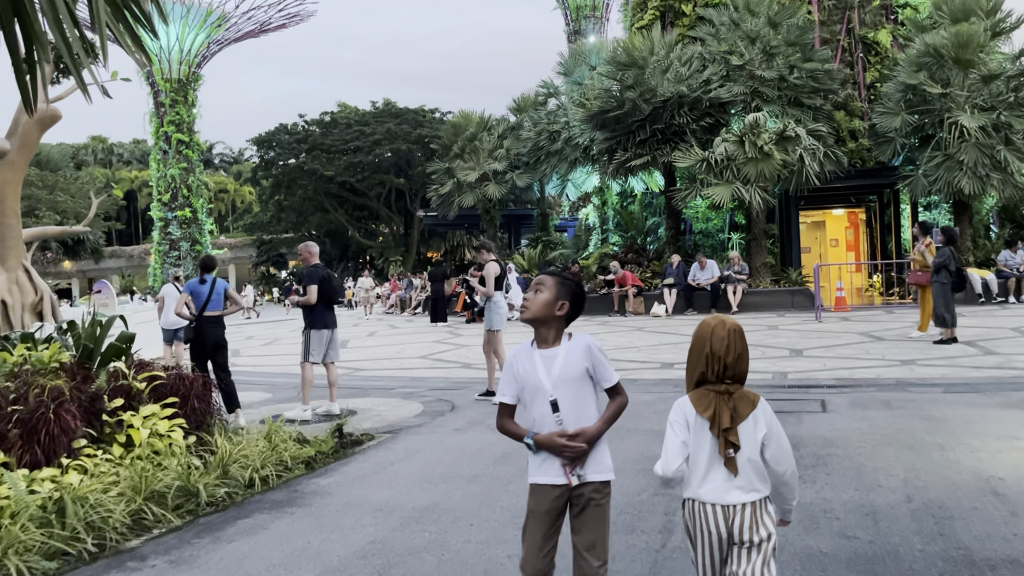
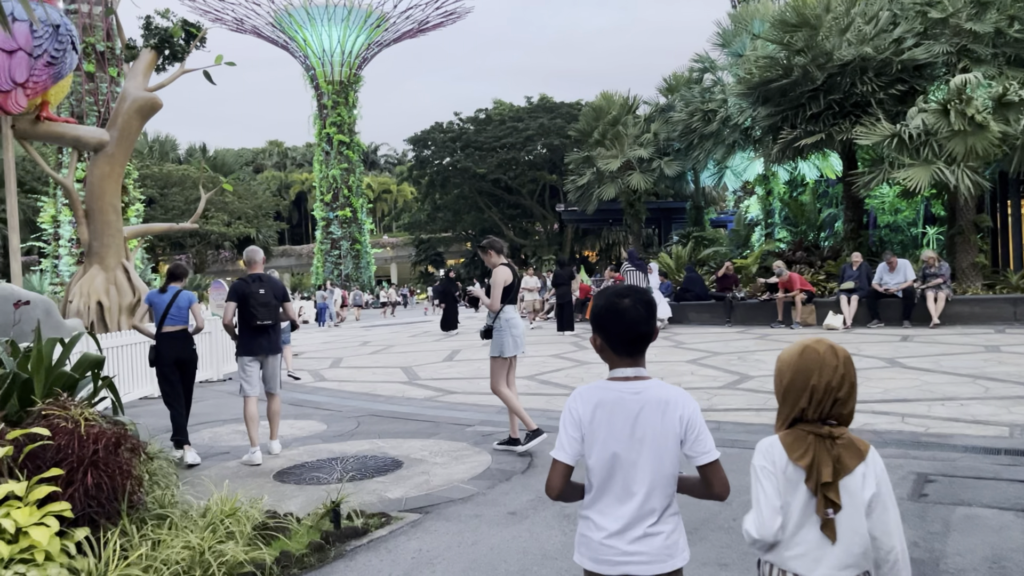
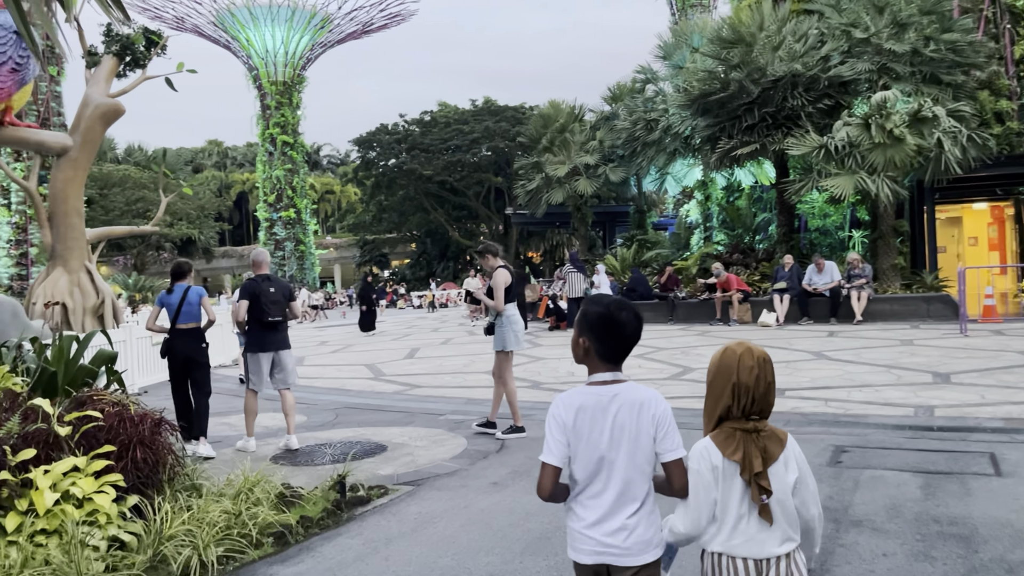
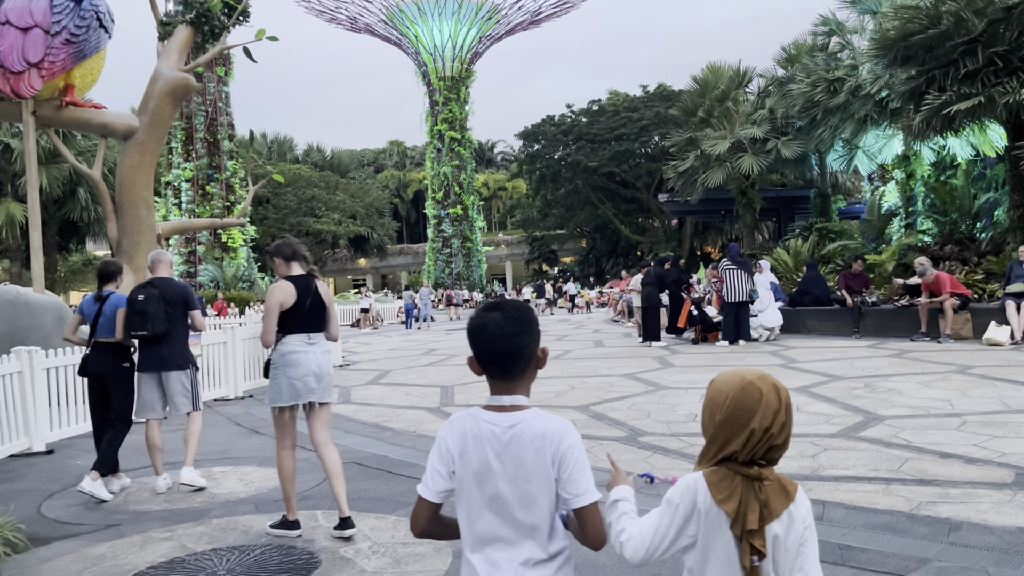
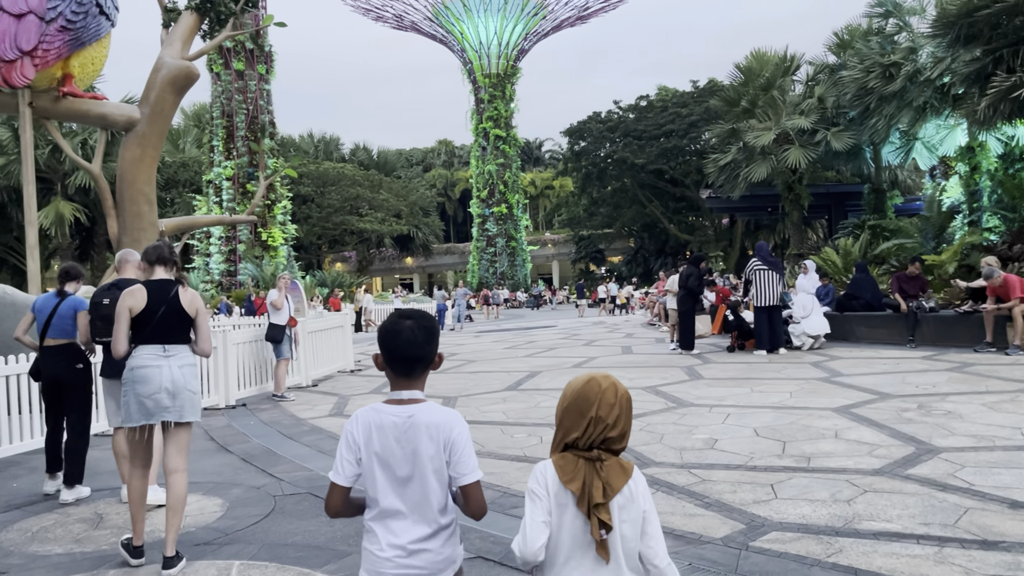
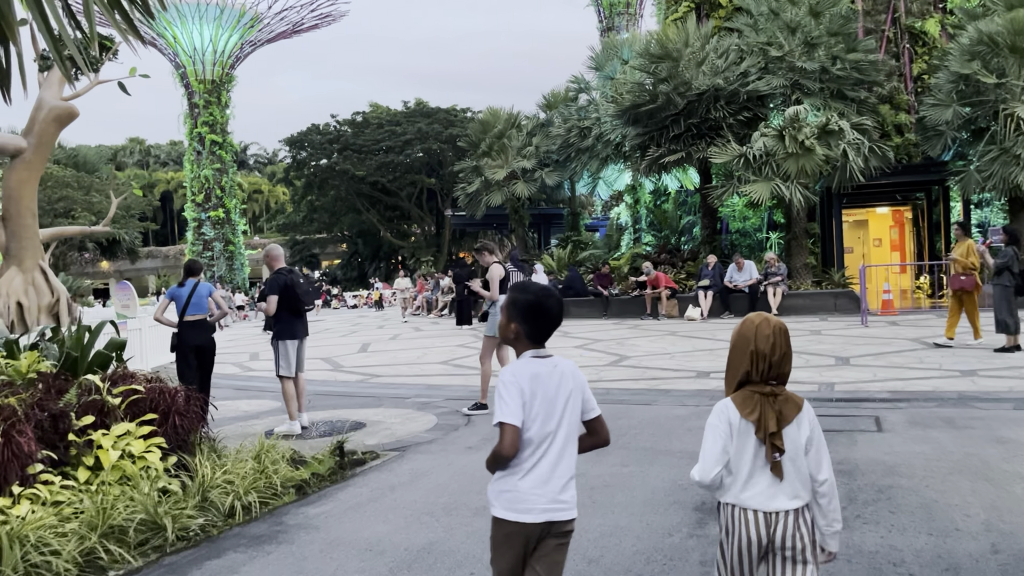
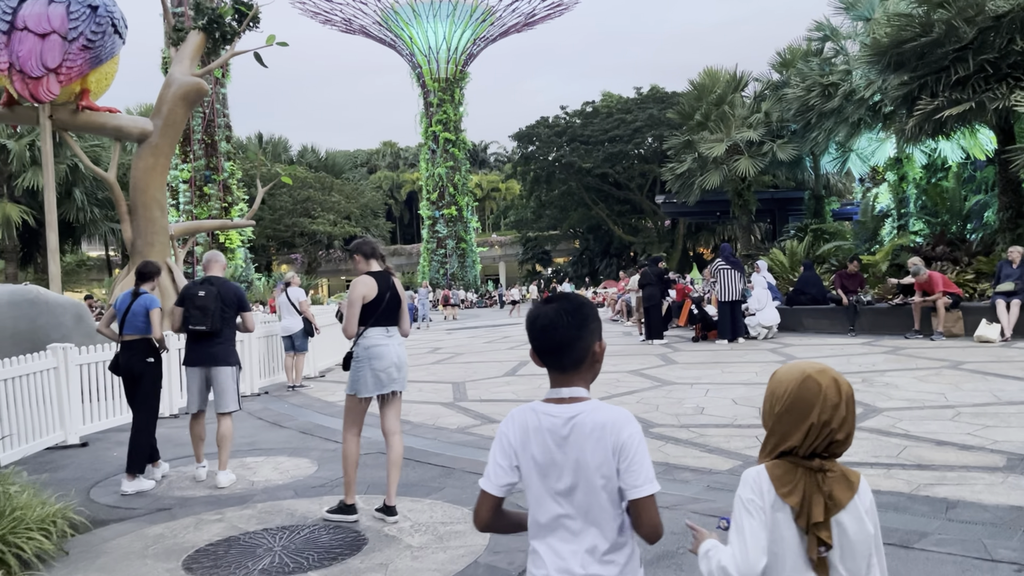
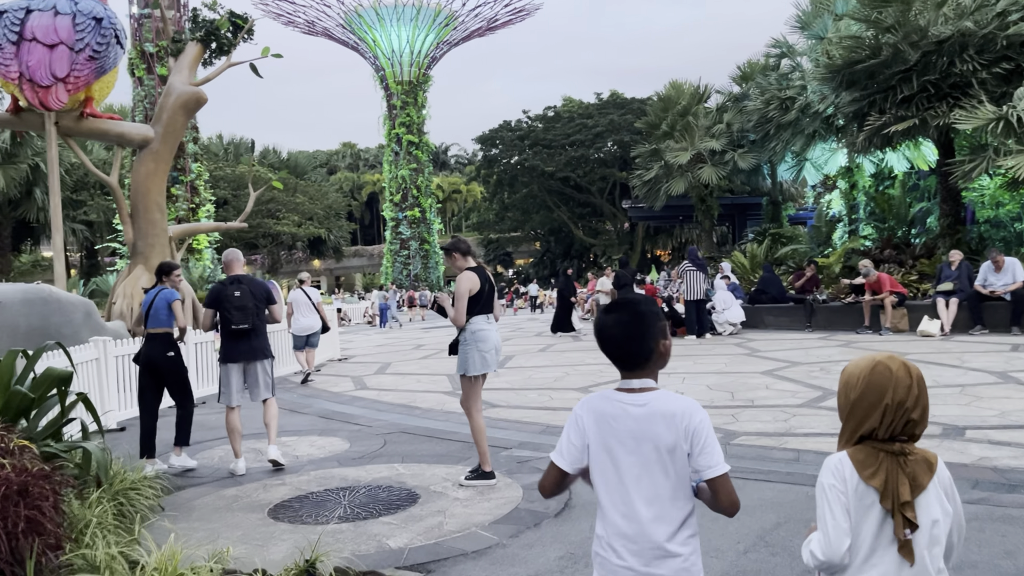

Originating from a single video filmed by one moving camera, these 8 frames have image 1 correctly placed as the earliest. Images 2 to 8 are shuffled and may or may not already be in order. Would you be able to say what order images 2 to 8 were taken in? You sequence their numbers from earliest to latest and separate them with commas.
6, 3, 2, 8, 7, 4, 5
